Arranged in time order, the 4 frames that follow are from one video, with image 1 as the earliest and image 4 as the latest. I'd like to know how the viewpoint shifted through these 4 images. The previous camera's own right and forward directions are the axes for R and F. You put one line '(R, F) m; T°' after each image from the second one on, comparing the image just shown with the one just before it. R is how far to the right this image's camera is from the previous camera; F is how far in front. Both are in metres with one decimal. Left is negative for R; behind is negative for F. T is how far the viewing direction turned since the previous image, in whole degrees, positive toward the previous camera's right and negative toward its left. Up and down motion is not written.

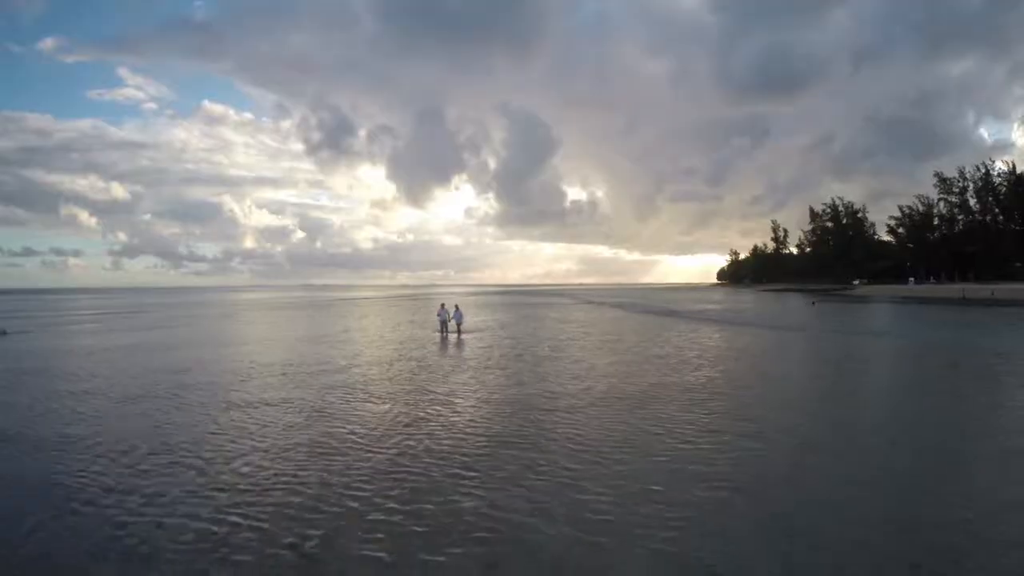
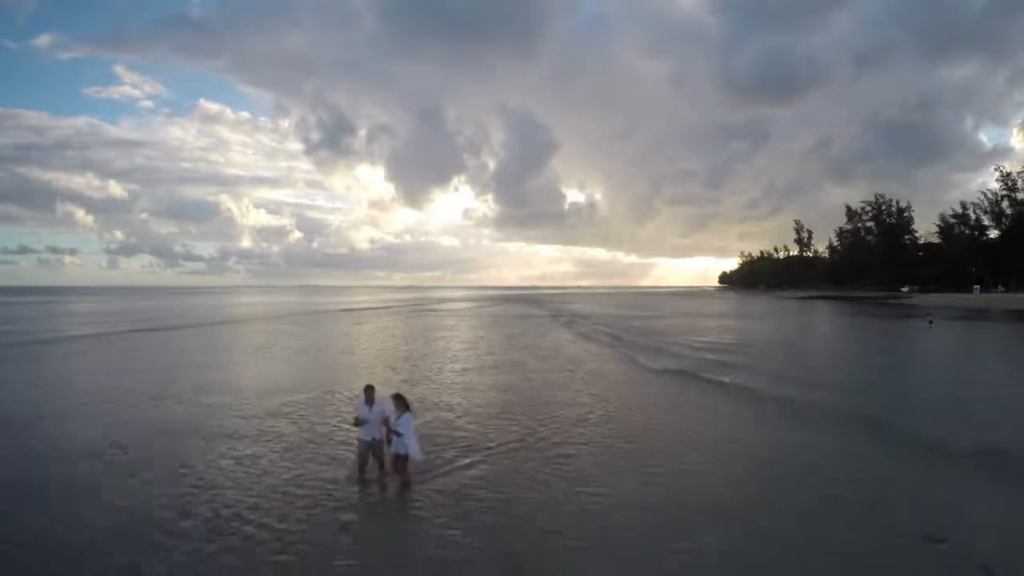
(-0.6, +3.5) m; 0°
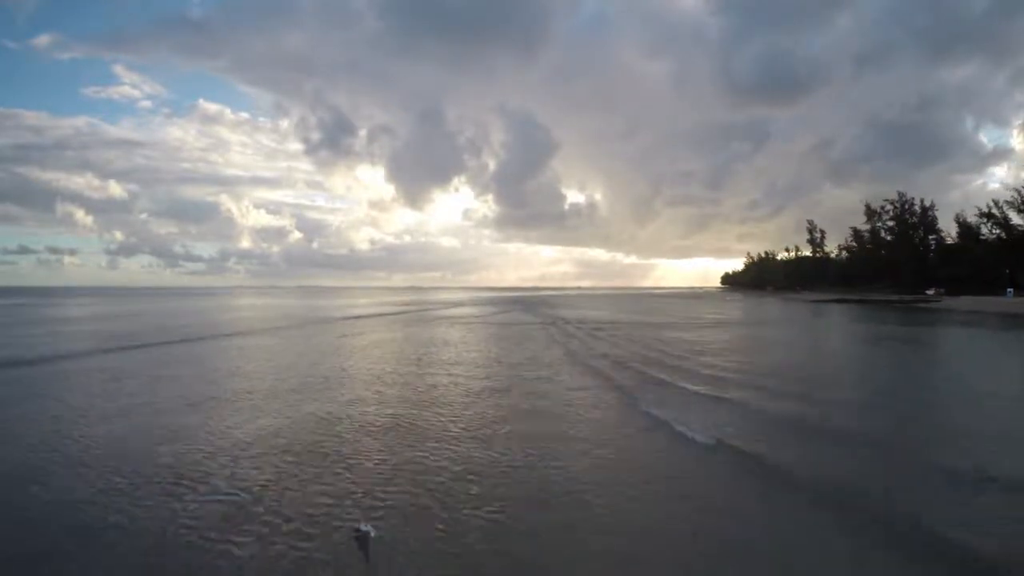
(-0.4, +1.1) m; 0°
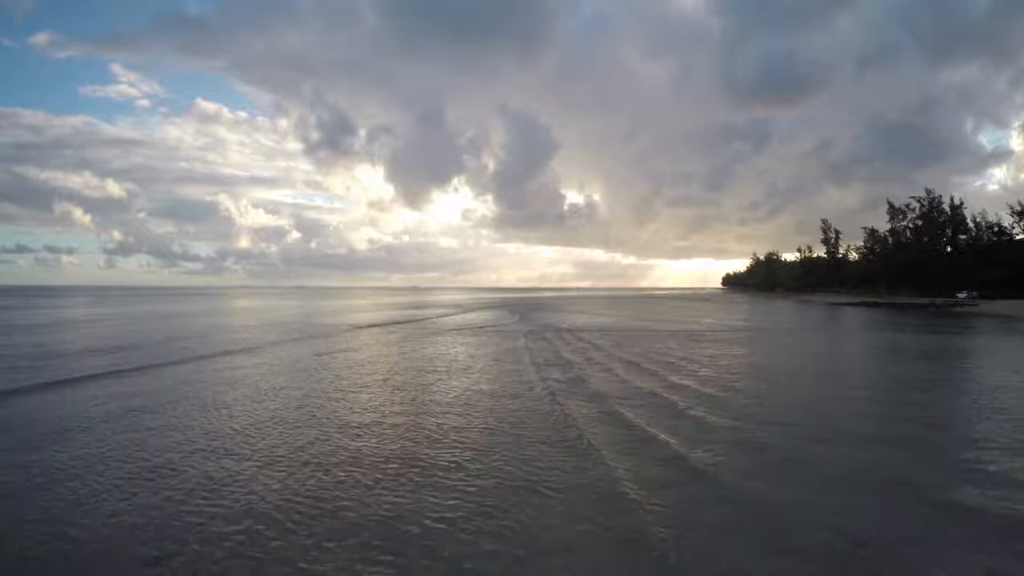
(-0.4, +1.9) m; 0°
